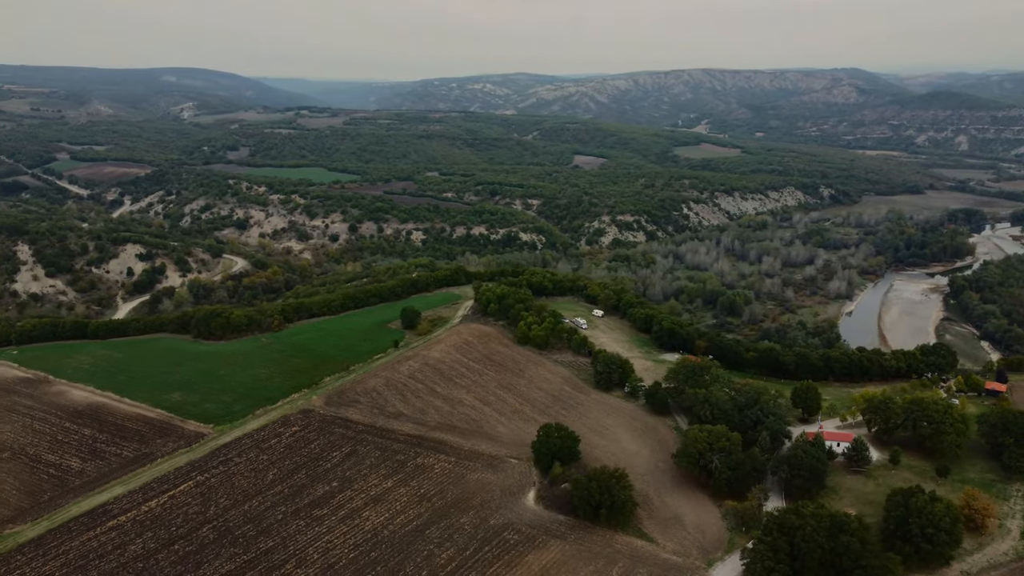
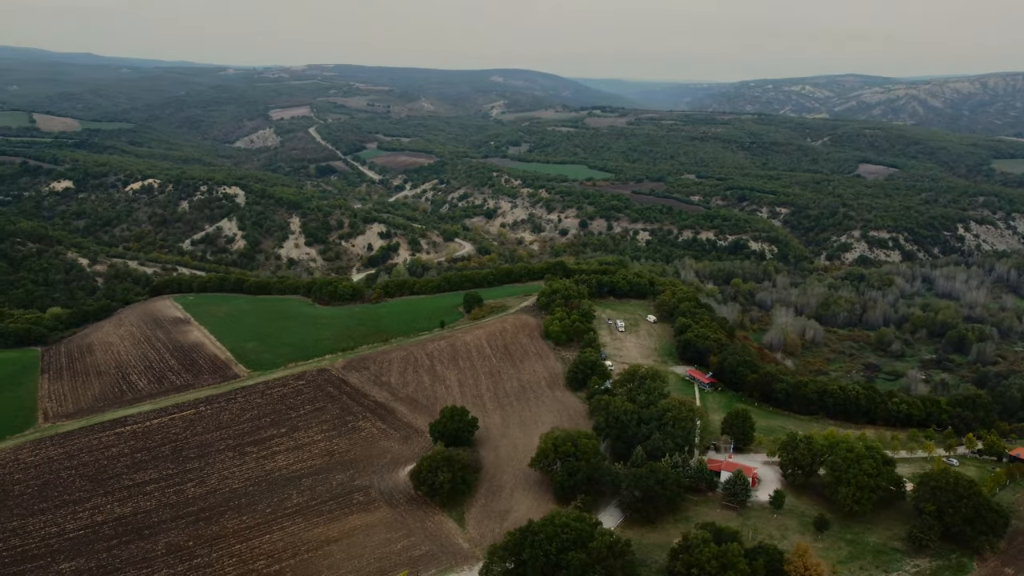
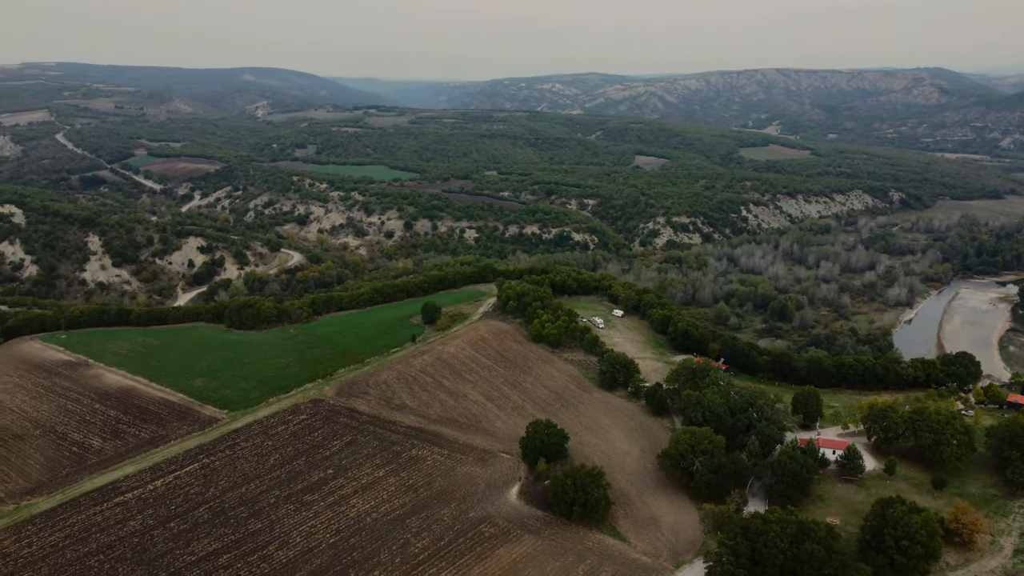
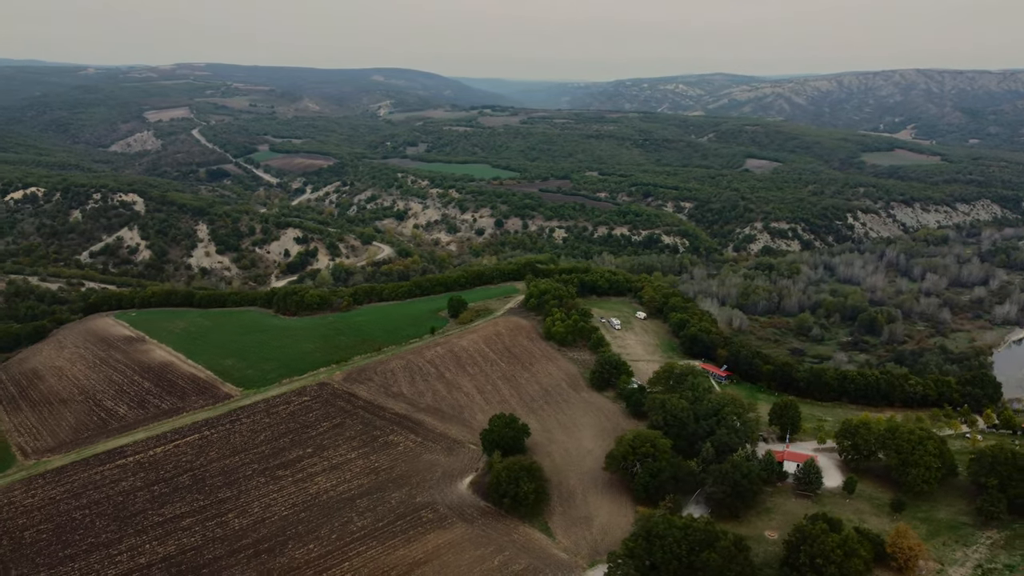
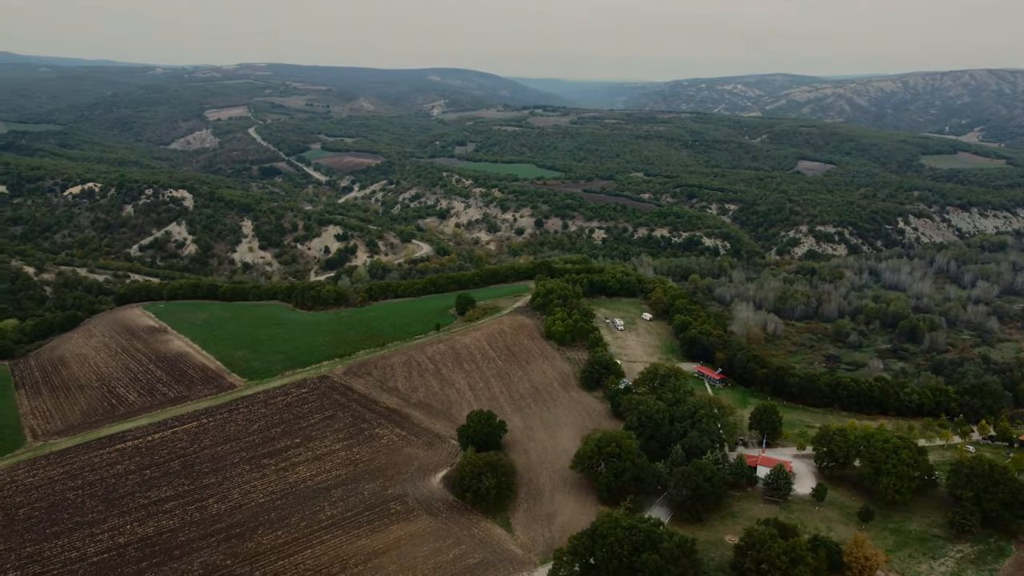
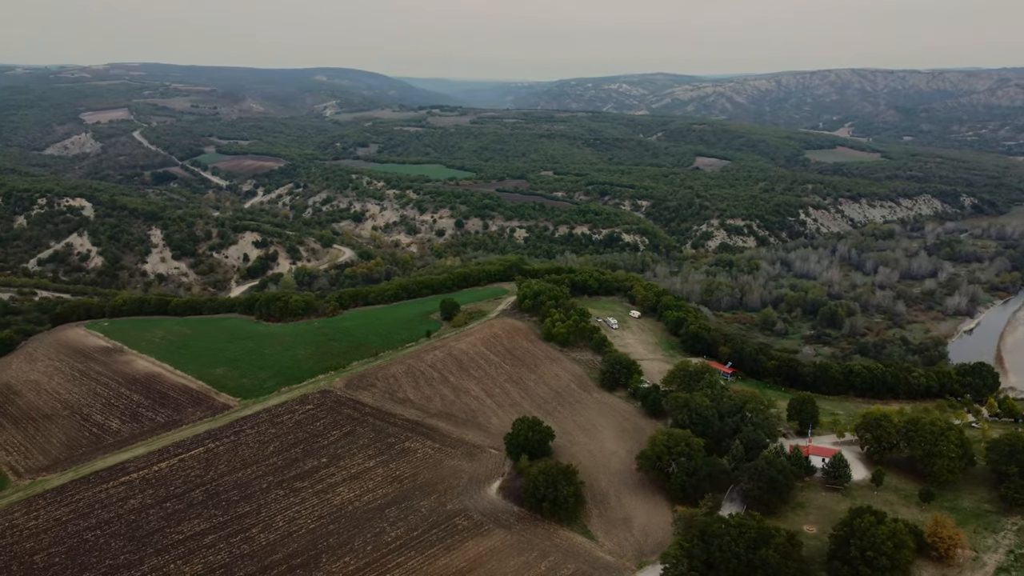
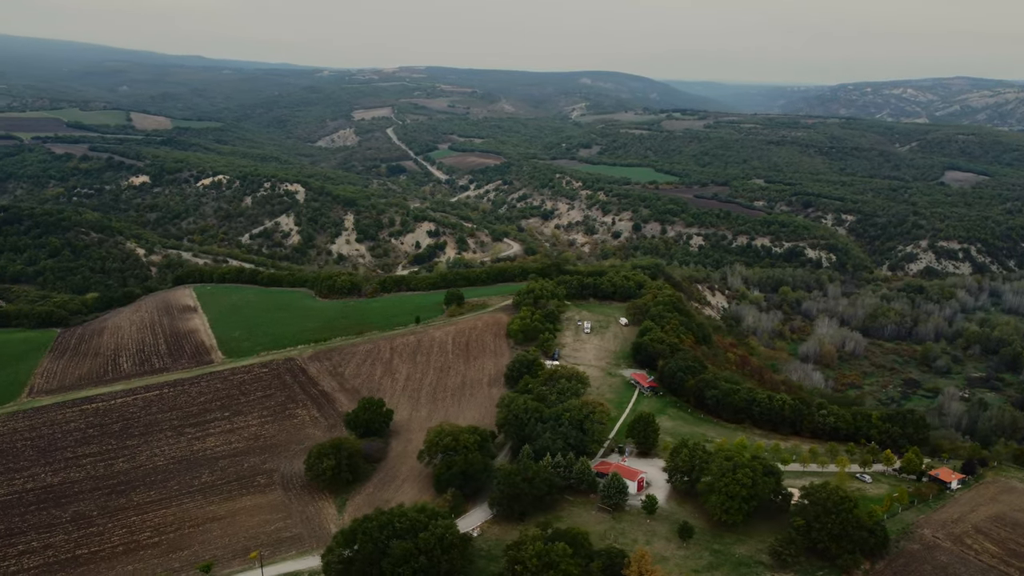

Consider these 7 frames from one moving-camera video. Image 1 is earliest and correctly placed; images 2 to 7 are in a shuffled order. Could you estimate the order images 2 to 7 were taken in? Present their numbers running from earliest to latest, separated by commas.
3, 6, 4, 5, 2, 7
